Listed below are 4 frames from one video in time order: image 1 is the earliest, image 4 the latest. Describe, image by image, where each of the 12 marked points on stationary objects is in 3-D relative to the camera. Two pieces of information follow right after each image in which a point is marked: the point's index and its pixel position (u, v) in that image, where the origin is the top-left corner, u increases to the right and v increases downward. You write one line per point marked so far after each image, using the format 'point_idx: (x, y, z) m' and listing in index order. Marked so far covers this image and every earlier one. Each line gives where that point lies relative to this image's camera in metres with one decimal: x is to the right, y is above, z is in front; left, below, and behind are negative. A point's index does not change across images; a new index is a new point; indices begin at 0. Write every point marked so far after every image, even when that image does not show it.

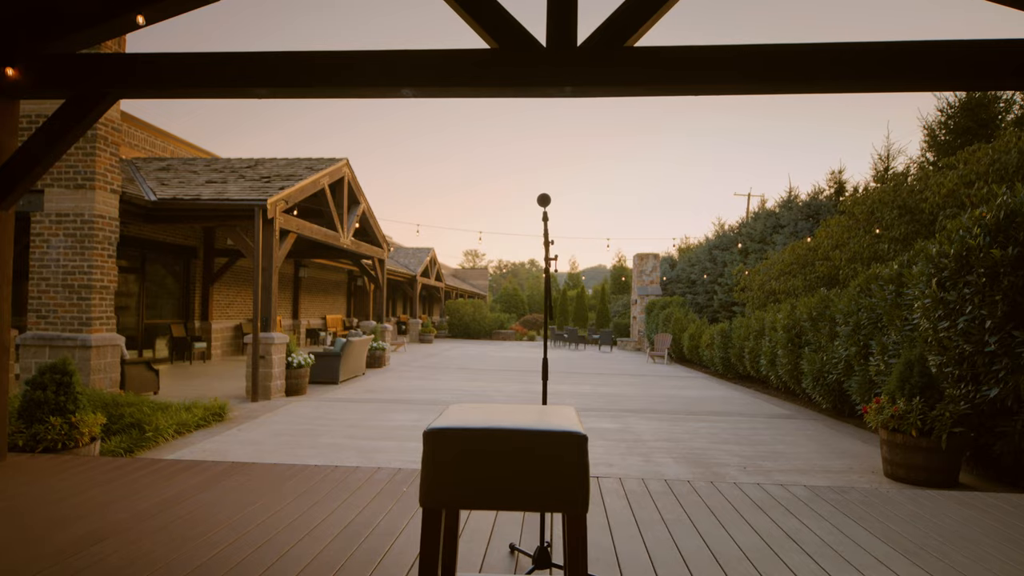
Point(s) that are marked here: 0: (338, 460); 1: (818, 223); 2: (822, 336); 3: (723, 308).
0: (-1.6, -1.5, +4.9) m
1: (+9.7, +2.1, +16.9) m
2: (+4.2, -0.7, +7.4) m
3: (+7.8, -0.7, +19.8) m
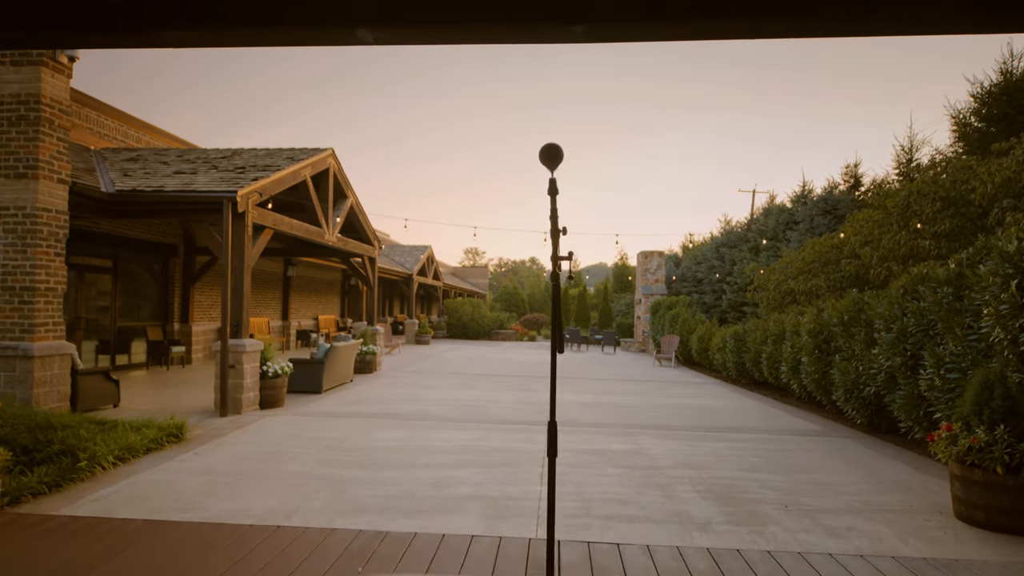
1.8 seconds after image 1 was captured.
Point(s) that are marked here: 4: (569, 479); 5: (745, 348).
0: (-1.6, -1.6, +4.1) m
1: (+9.7, +2.1, +16.1) m
2: (+4.2, -0.7, +6.6) m
3: (+7.8, -0.7, +19.1) m
4: (+0.5, -1.6, +4.5) m
5: (+4.8, -1.2, +11.1) m
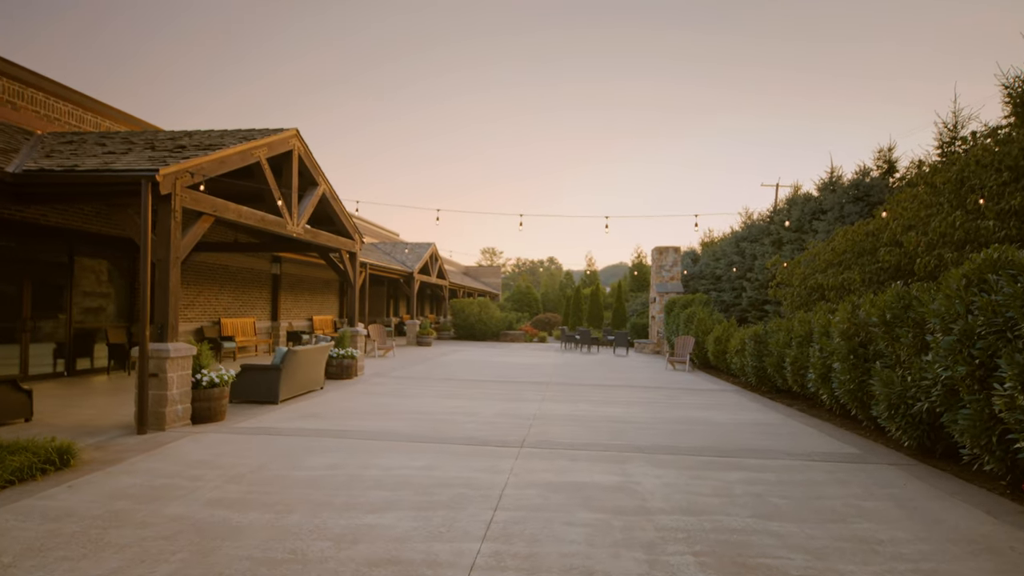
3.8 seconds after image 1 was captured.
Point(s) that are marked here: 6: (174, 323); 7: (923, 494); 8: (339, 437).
0: (-2.0, -1.5, +3.1) m
1: (+9.7, +2.2, +14.7) m
2: (+3.9, -0.6, +5.4) m
3: (+7.9, -0.6, +17.7) m
4: (+0.1, -1.5, +3.4) m
5: (+4.6, -1.1, +9.8) m
6: (-3.7, -0.4, +6.0) m
7: (+3.2, -1.6, +4.2) m
8: (-1.9, -1.6, +5.9) m
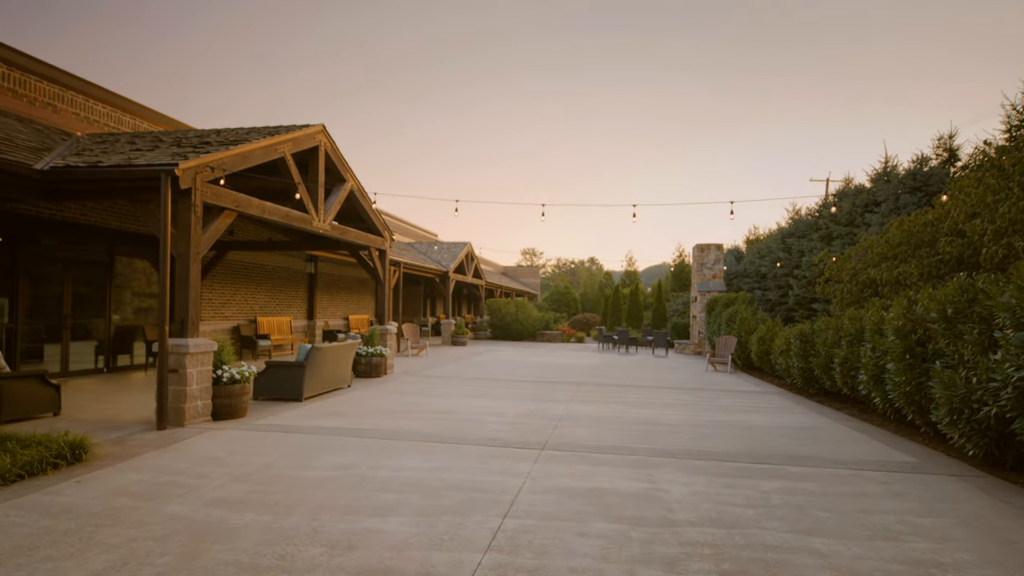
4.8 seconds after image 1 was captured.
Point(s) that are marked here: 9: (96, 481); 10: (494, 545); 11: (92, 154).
0: (-2.0, -1.5, +3.0) m
1: (+10.5, +2.3, +13.7) m
2: (+4.0, -0.5, +4.8) m
3: (+9.0, -0.5, +16.8) m
4: (+0.1, -1.5, +3.1) m
5: (+5.1, -1.1, +9.2) m
6: (-3.5, -0.3, +6.0) m
7: (+3.3, -1.5, +3.7) m
8: (-1.6, -1.6, +5.8) m
9: (-3.1, -1.5, +4.0) m
10: (-0.1, -1.5, +3.1) m
11: (-5.1, +1.6, +6.6) m
